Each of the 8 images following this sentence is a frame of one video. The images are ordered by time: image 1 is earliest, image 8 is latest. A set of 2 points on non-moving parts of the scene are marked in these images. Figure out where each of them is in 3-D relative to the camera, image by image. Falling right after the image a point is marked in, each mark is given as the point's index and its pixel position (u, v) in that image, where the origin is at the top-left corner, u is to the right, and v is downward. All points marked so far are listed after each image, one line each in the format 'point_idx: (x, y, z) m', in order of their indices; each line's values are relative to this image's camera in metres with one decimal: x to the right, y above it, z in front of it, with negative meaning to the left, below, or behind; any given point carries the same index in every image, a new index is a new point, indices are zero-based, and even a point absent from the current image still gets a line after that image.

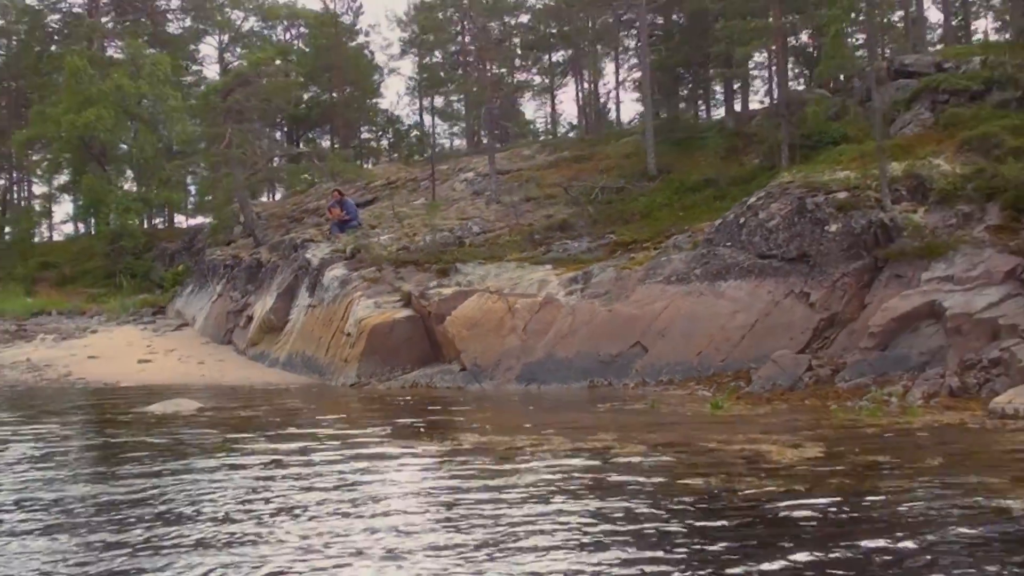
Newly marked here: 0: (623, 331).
0: (+1.3, -0.5, +17.4) m
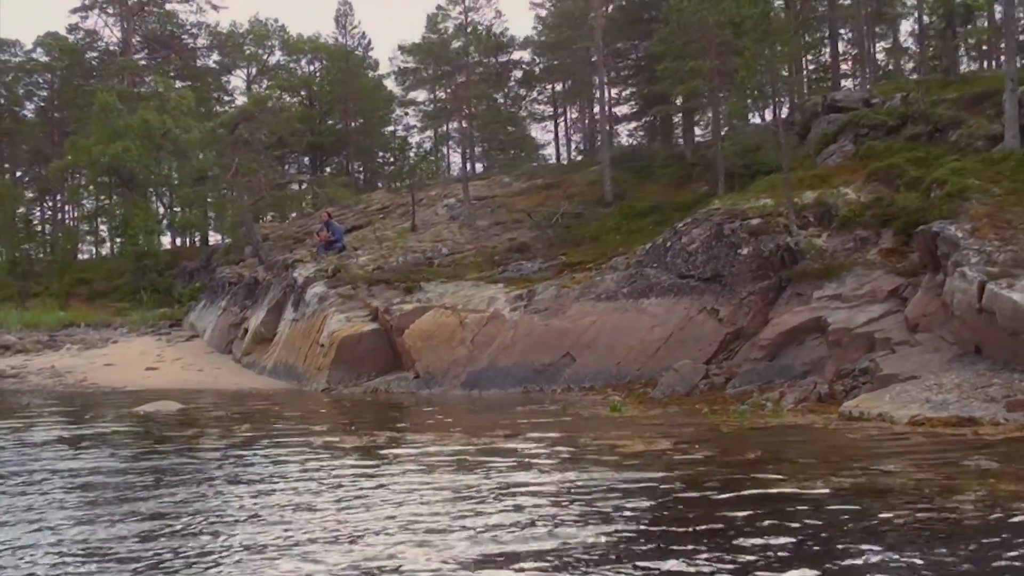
0: (+0.6, -0.7, +19.4) m
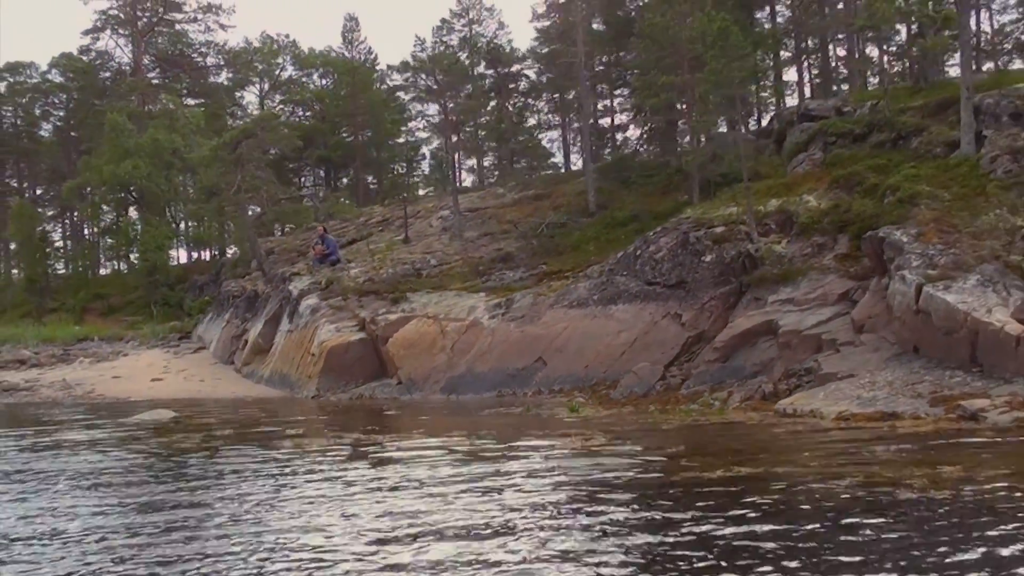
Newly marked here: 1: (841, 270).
0: (+0.2, -0.8, +20.3) m
1: (+4.1, +0.2, +18.8) m
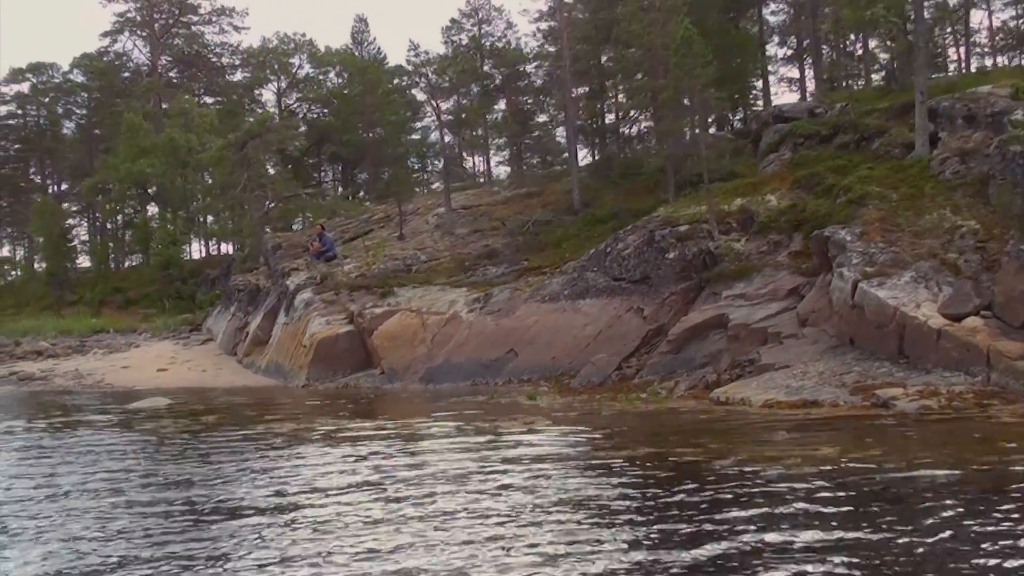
0: (-0.1, -0.8, +21.5) m
1: (+3.7, +0.3, +19.9) m
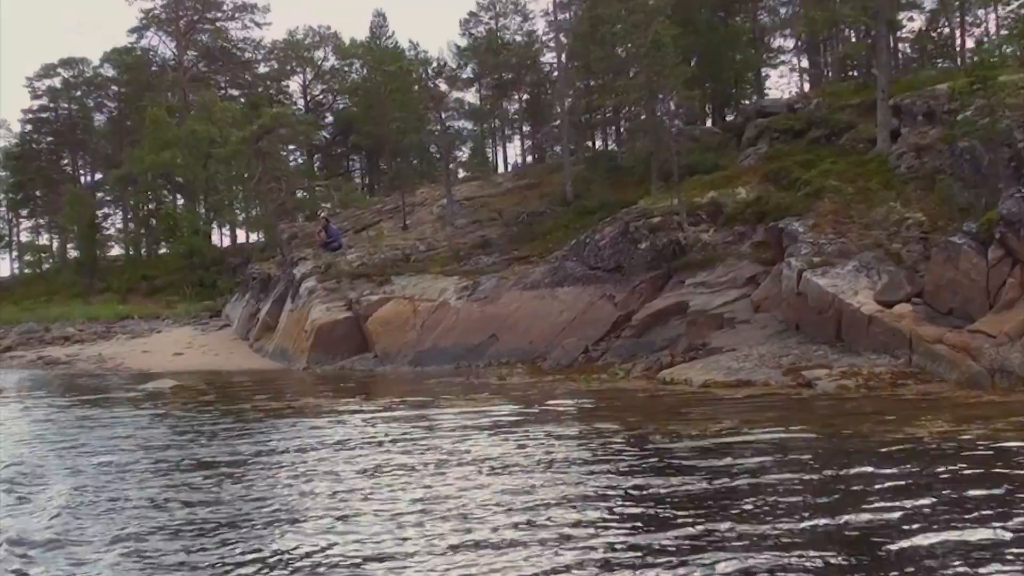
0: (-0.4, -0.6, +22.9) m
1: (+3.4, +0.4, +21.2) m
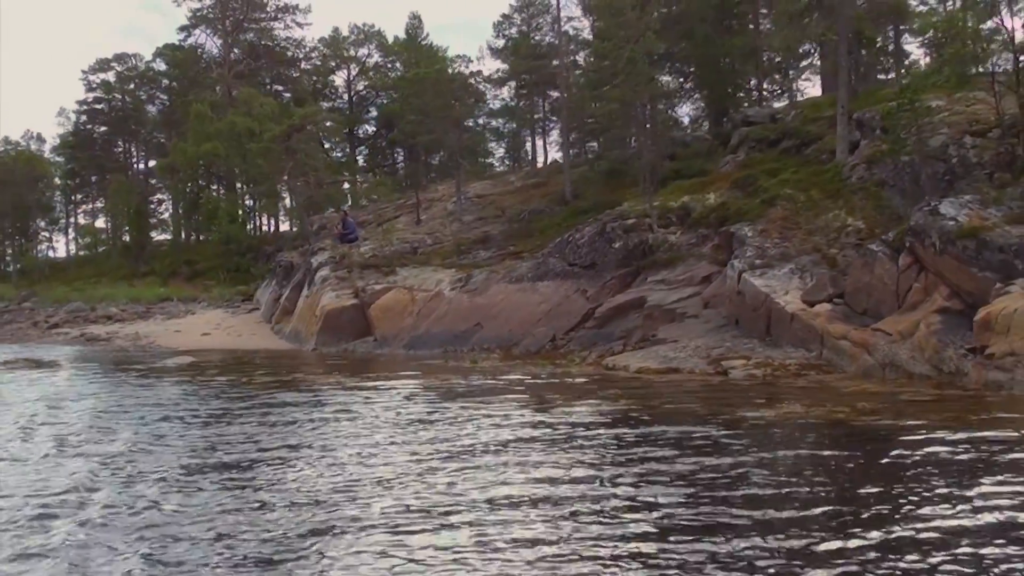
0: (-0.7, -0.5, +25.2) m
1: (+3.1, +0.5, +23.3) m
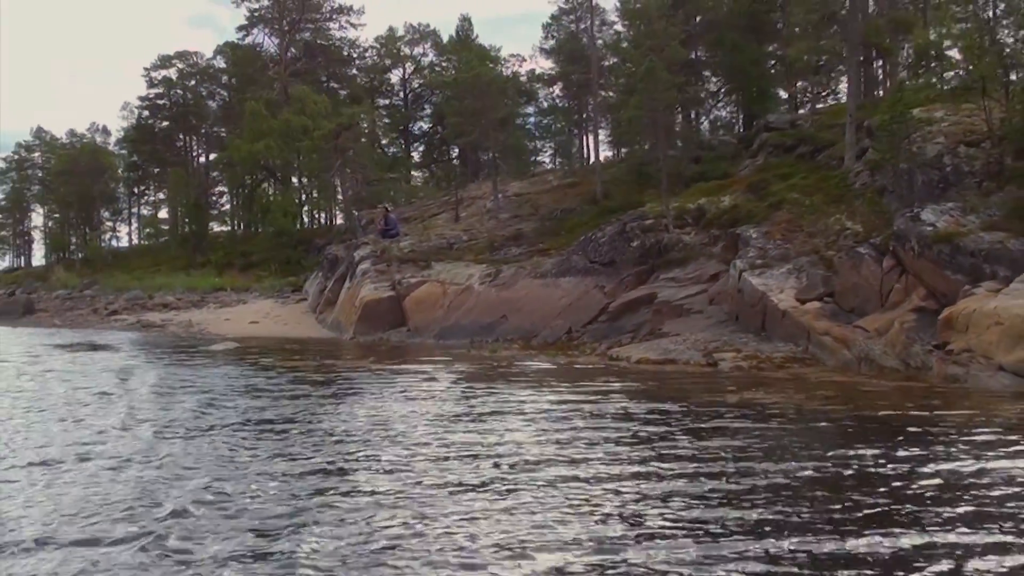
0: (-0.3, -0.4, +26.9) m
1: (+3.4, +0.5, +24.9) m
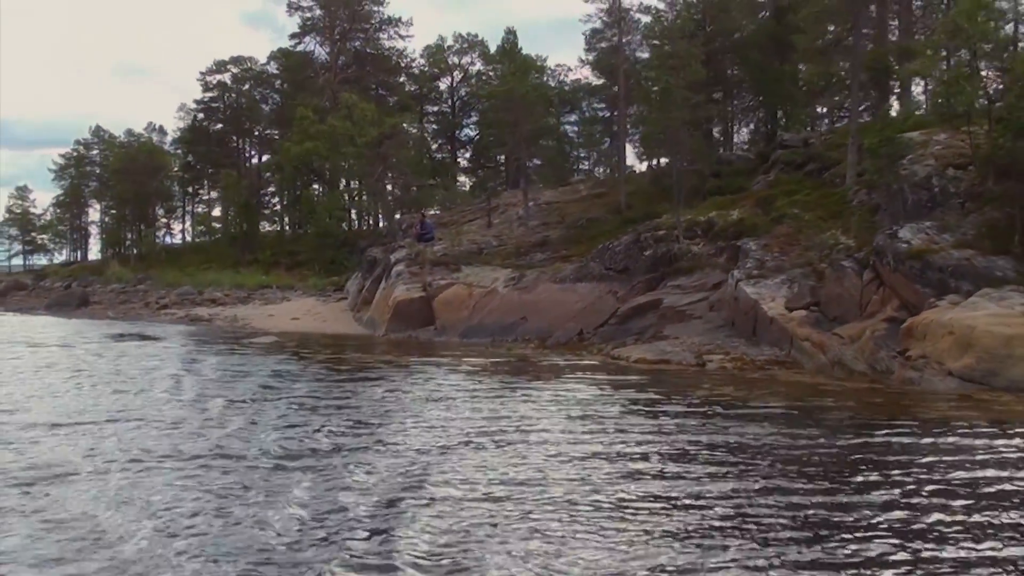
0: (+0.1, -0.4, +28.9) m
1: (+3.8, +0.4, +26.8) m
